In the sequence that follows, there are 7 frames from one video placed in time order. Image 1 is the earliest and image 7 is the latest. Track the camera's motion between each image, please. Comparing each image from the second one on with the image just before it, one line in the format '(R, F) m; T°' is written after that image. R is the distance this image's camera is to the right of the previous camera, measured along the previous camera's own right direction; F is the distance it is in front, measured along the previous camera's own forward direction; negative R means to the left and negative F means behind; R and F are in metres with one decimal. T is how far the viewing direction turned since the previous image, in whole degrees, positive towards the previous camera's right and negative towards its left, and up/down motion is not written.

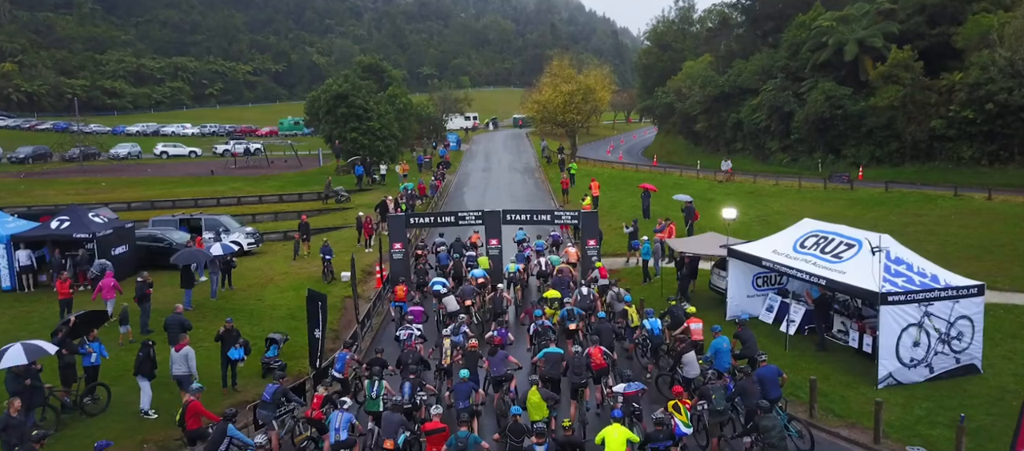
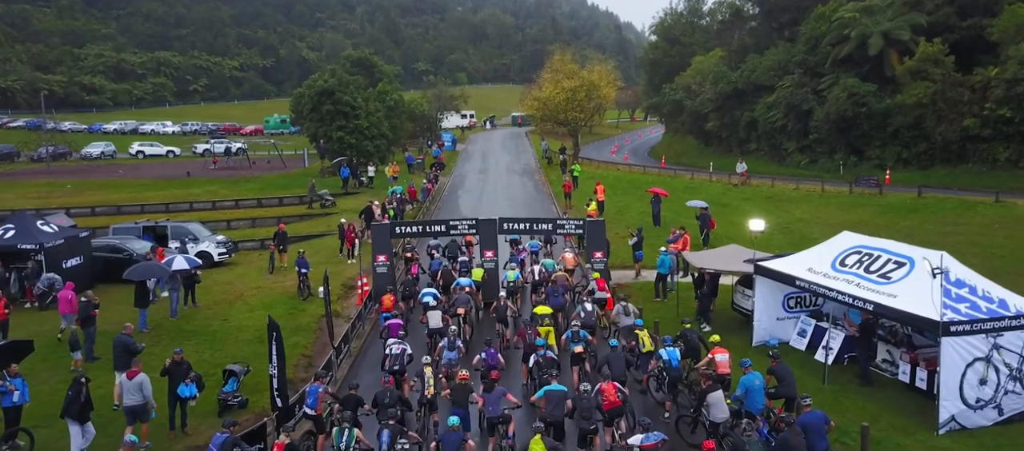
(+0.1, +3.9) m; 0°
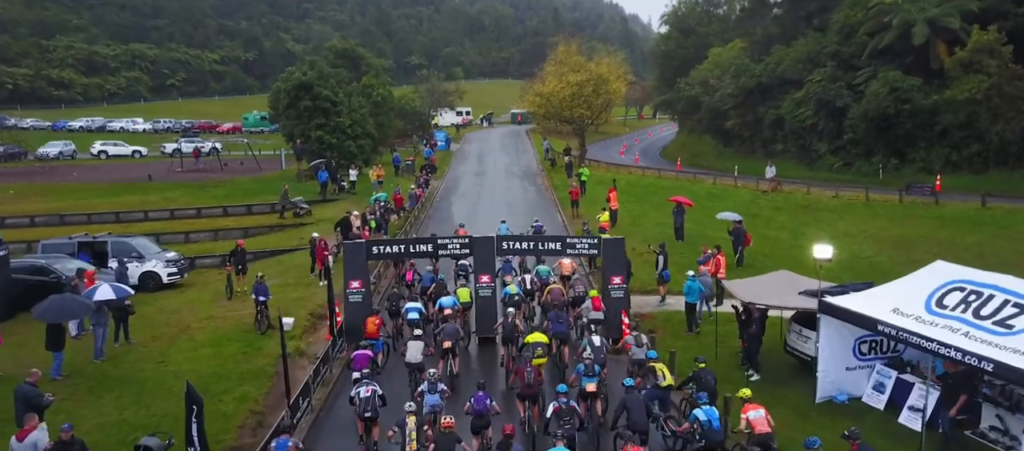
(-0.1, +5.6) m; 0°
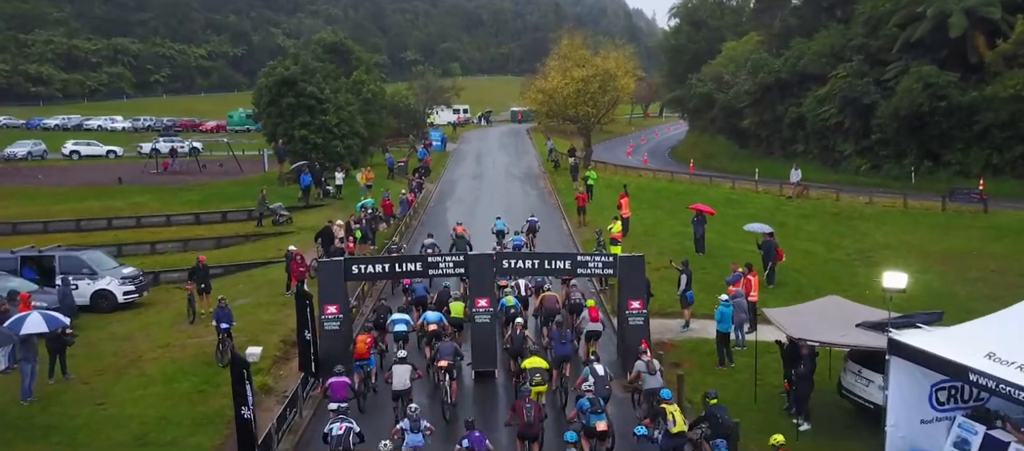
(-0.1, +3.7) m; 0°
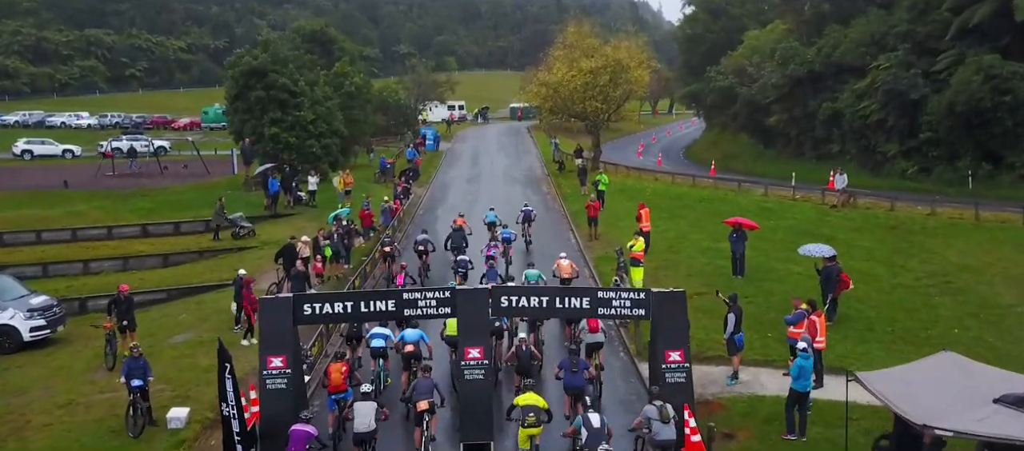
(0.0, +5.4) m; 0°
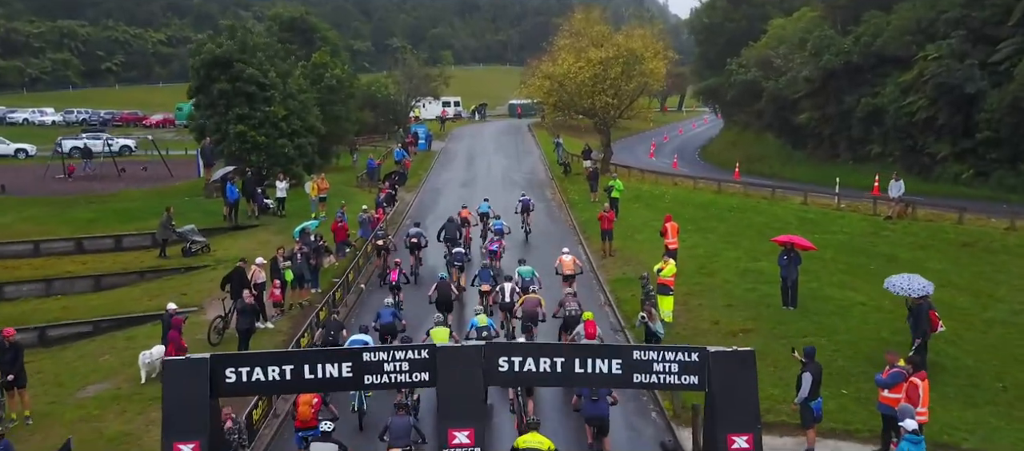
(0.0, +4.9) m; 0°
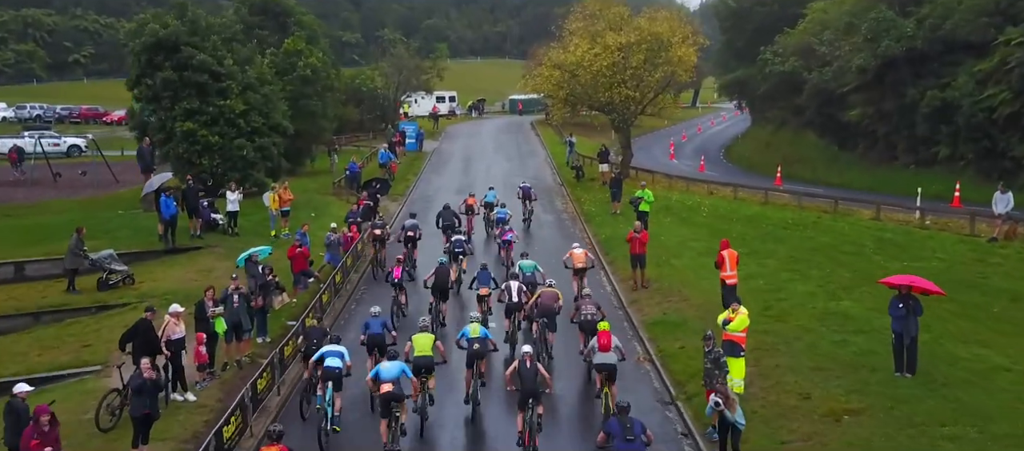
(-0.3, +5.9) m; 0°
